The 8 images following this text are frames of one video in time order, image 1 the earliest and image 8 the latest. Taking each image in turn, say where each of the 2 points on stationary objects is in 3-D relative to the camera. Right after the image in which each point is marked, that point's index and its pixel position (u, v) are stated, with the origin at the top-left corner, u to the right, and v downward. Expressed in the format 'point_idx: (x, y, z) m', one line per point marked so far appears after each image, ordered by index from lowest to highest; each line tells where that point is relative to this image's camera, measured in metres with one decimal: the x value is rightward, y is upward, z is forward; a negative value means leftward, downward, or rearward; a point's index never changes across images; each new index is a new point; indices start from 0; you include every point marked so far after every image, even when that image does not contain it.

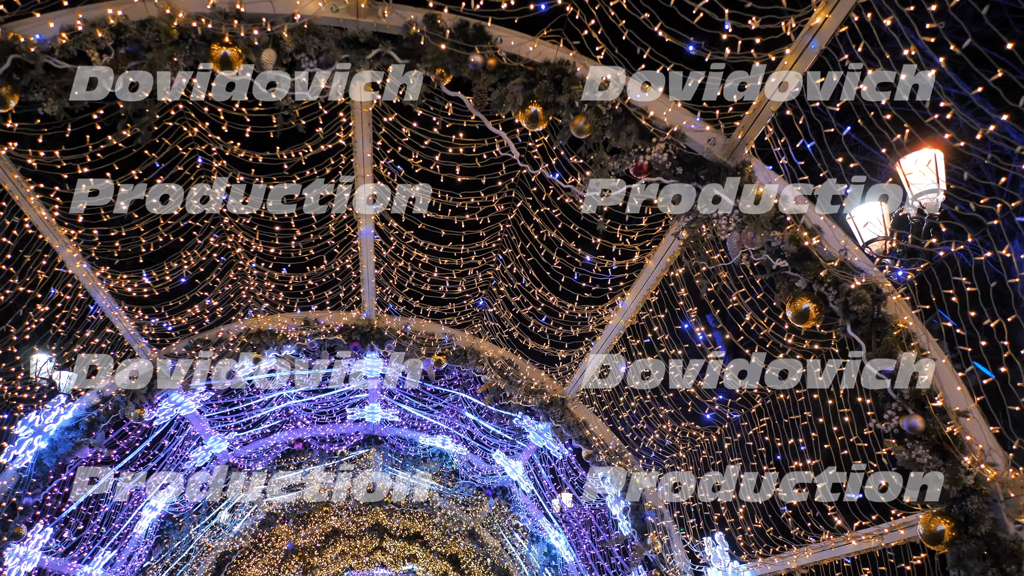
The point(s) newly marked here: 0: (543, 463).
0: (+0.3, -1.5, +8.1) m
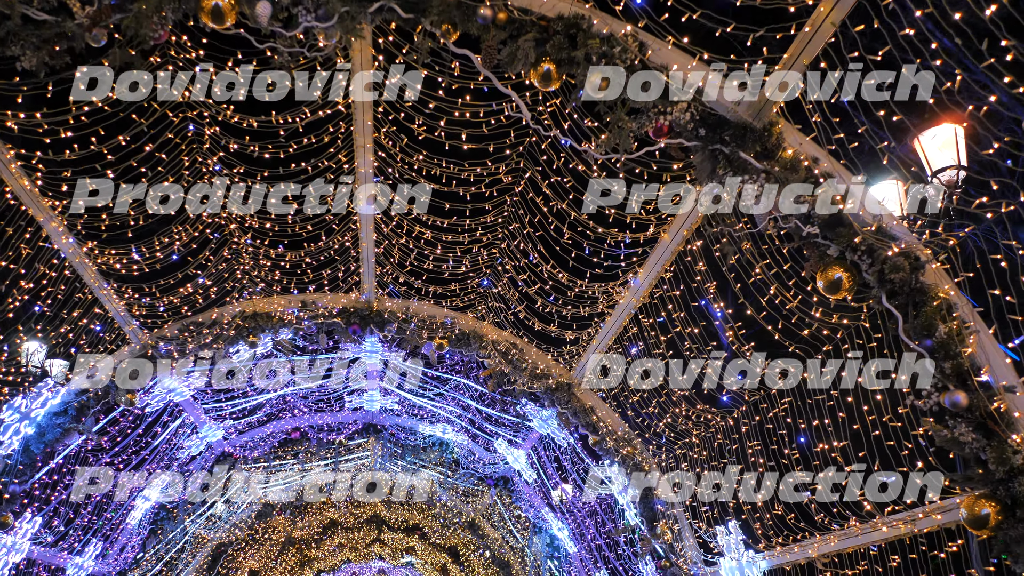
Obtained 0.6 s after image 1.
0: (+0.3, -1.4, +7.9) m
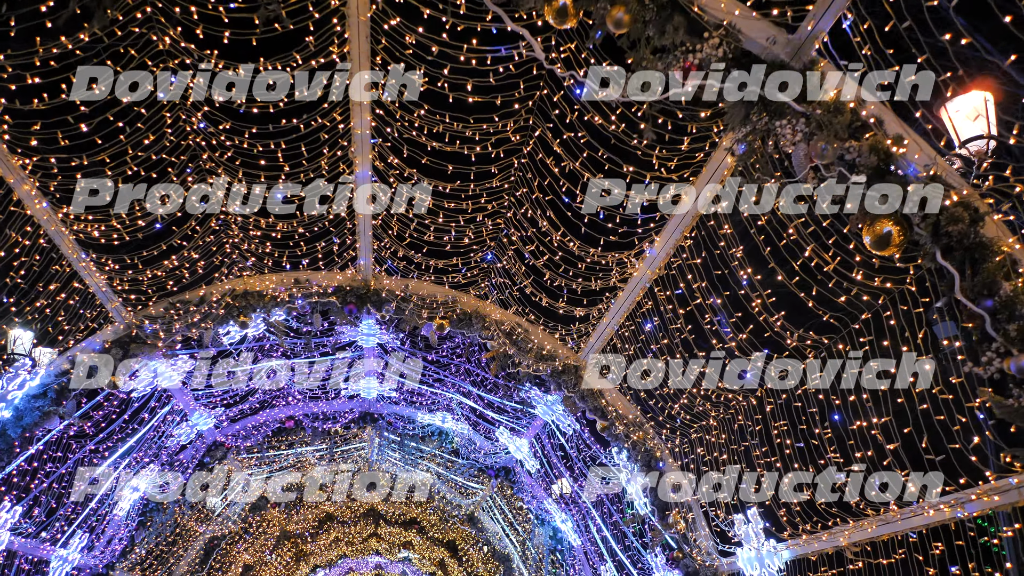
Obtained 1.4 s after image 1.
0: (+0.3, -1.2, +7.6) m
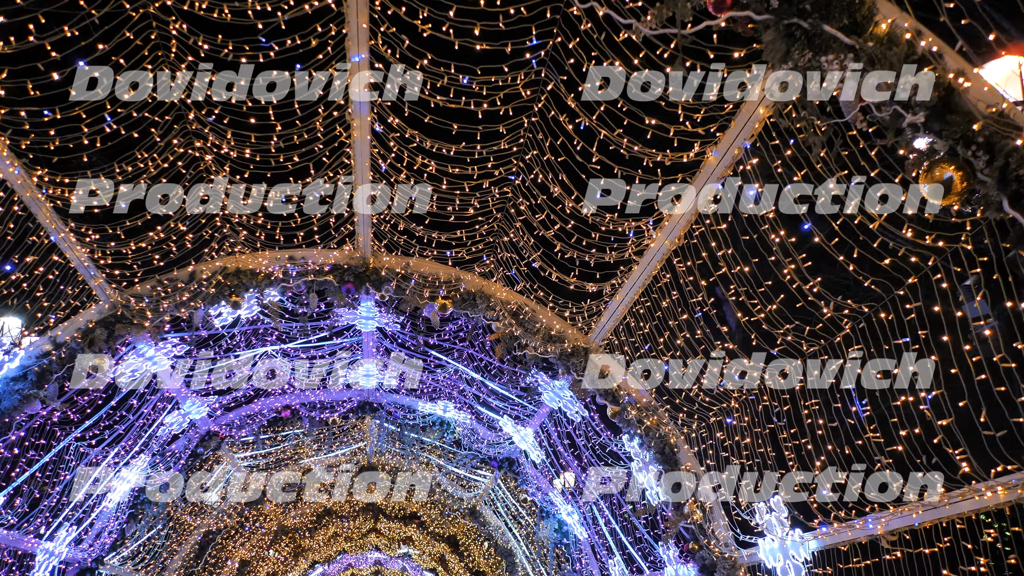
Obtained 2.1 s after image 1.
0: (+0.3, -1.1, +7.3) m
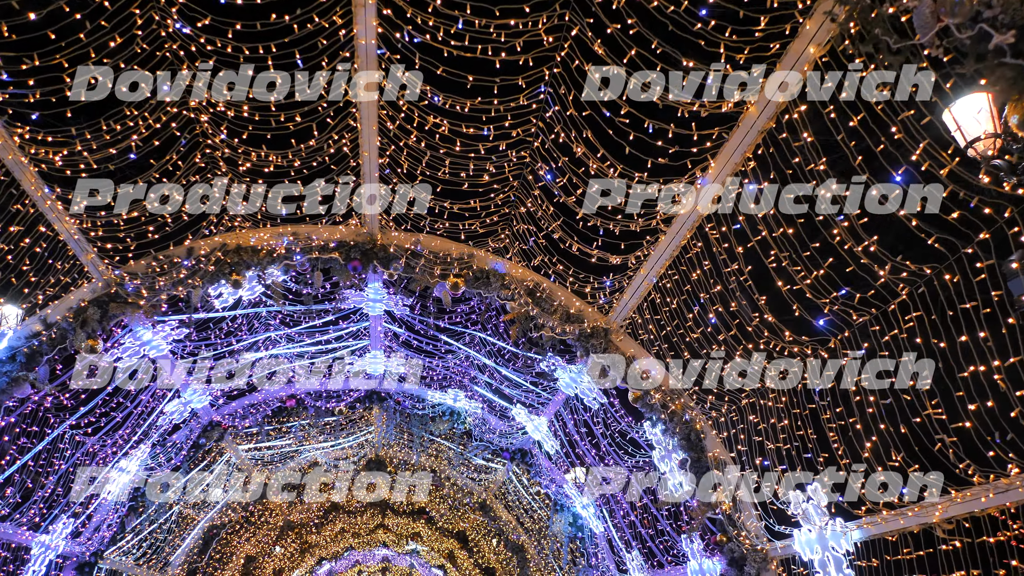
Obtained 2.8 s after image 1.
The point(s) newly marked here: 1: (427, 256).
0: (+0.4, -1.0, +7.0) m
1: (-0.4, +0.2, +5.0) m
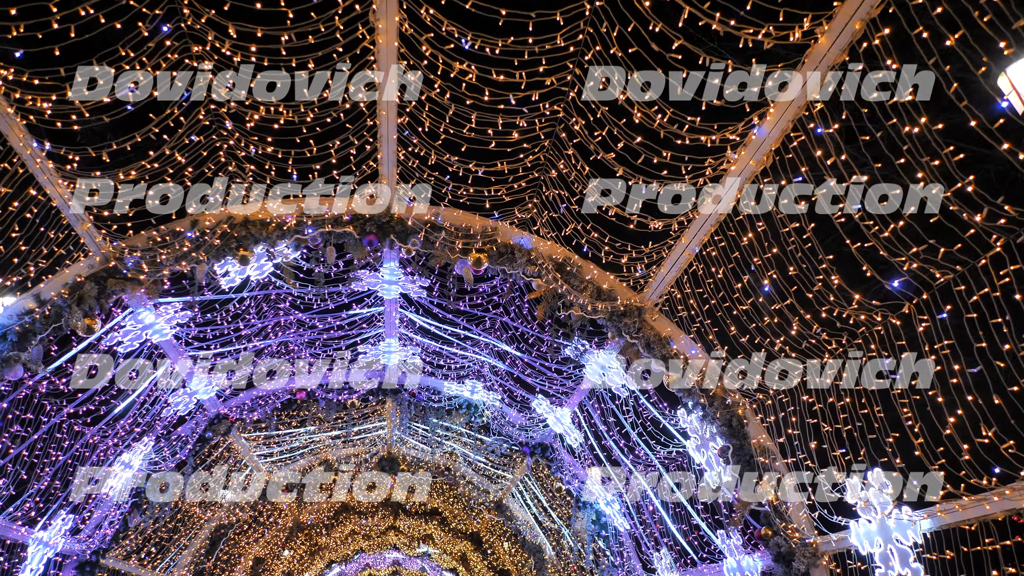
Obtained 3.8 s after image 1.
0: (+0.6, -0.8, +6.6) m
1: (-0.3, +0.3, +4.6) m
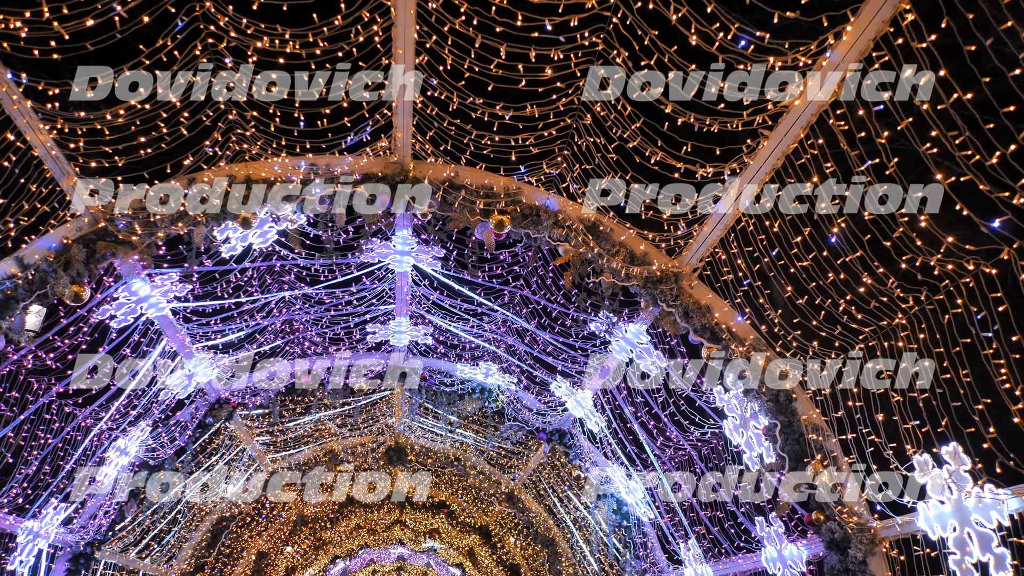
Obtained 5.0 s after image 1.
0: (+0.7, -0.7, +6.2) m
1: (-0.2, +0.5, +4.2) m
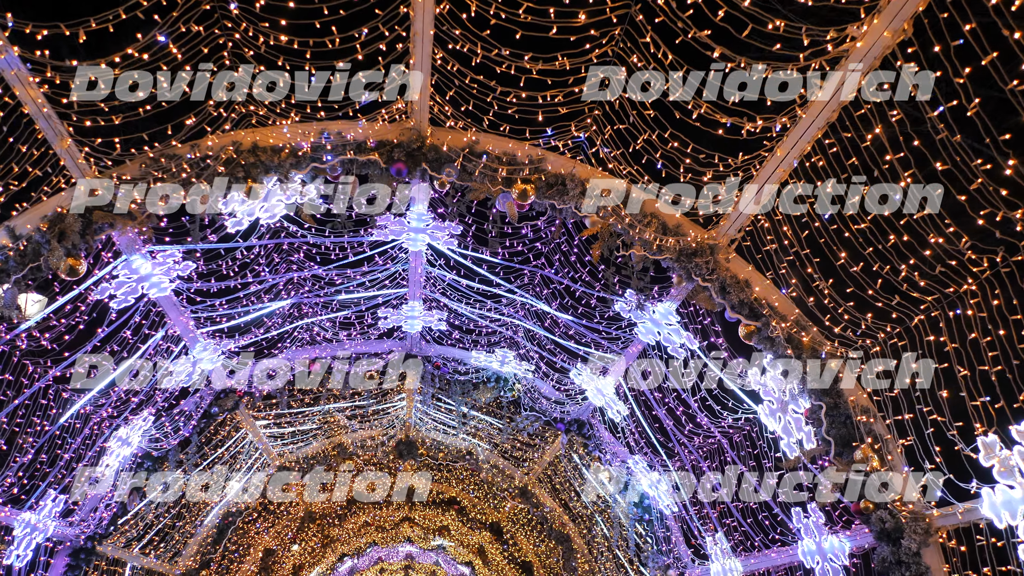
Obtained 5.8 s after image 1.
0: (+0.8, -0.6, +5.9) m
1: (-0.1, +0.6, +3.9) m
